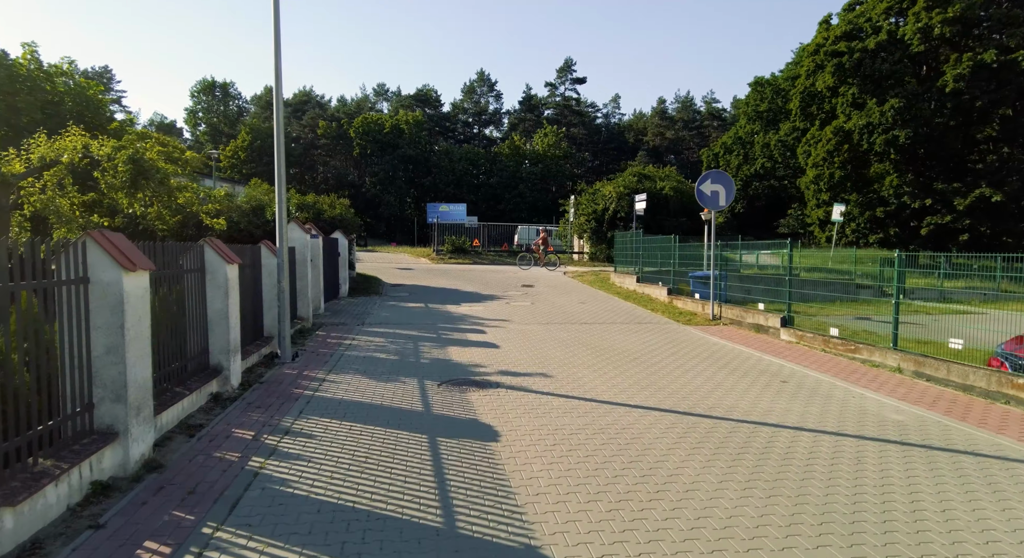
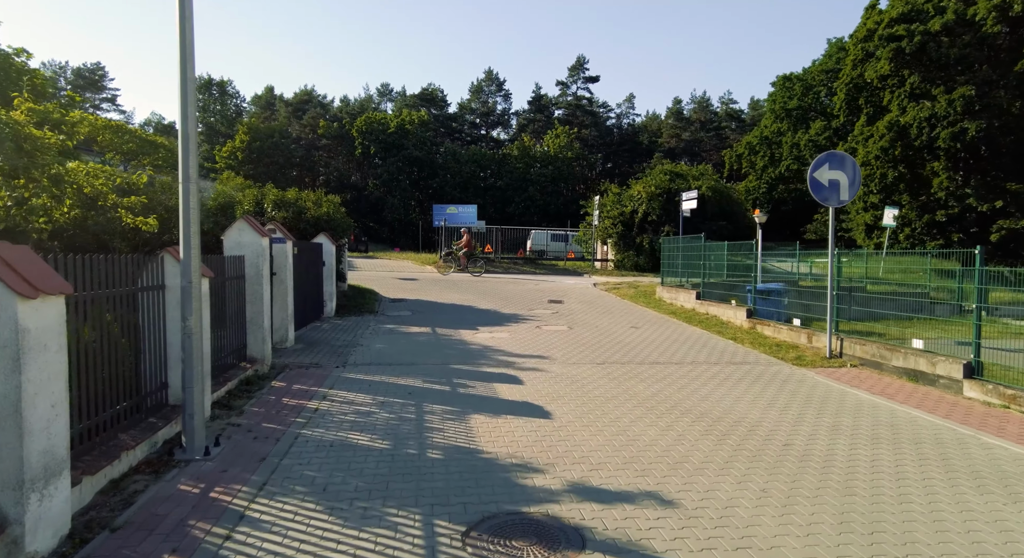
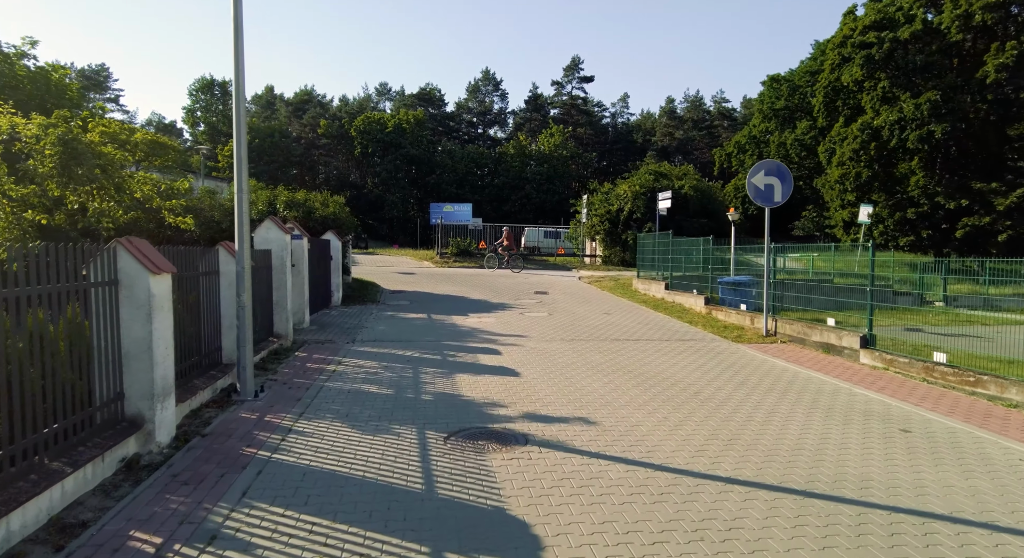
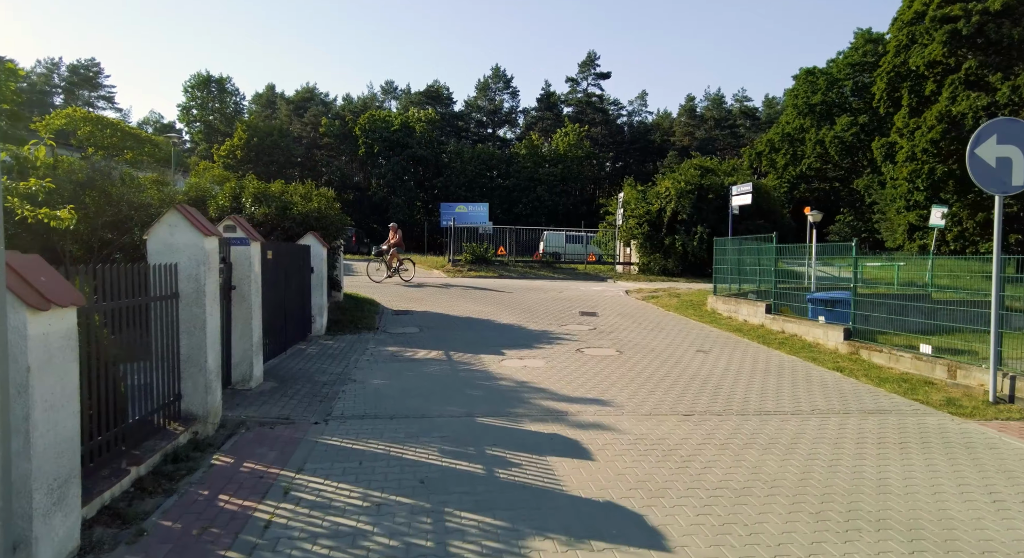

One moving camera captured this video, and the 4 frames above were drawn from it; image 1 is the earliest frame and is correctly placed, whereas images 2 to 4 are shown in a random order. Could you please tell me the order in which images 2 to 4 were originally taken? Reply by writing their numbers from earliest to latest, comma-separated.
3, 2, 4
